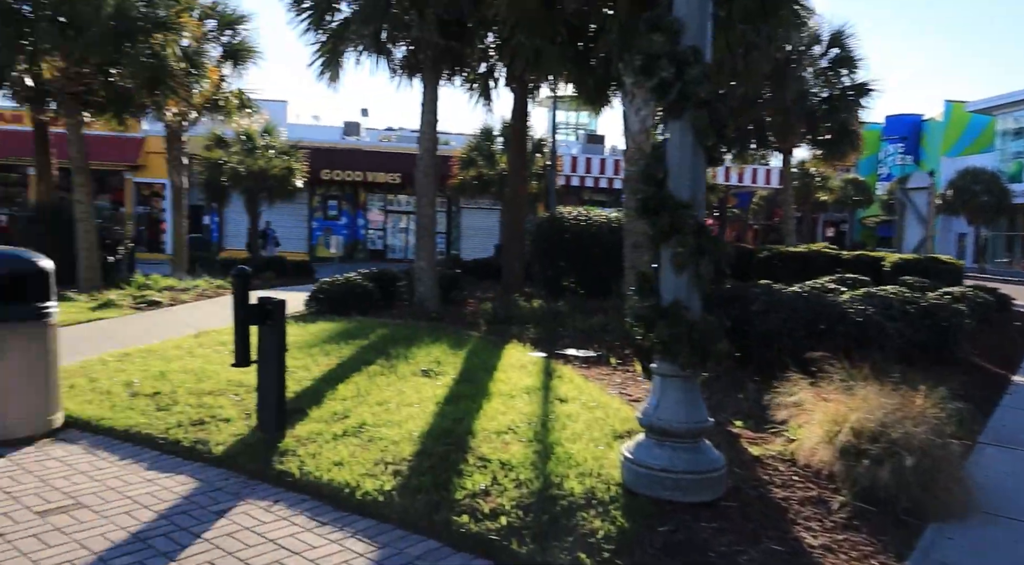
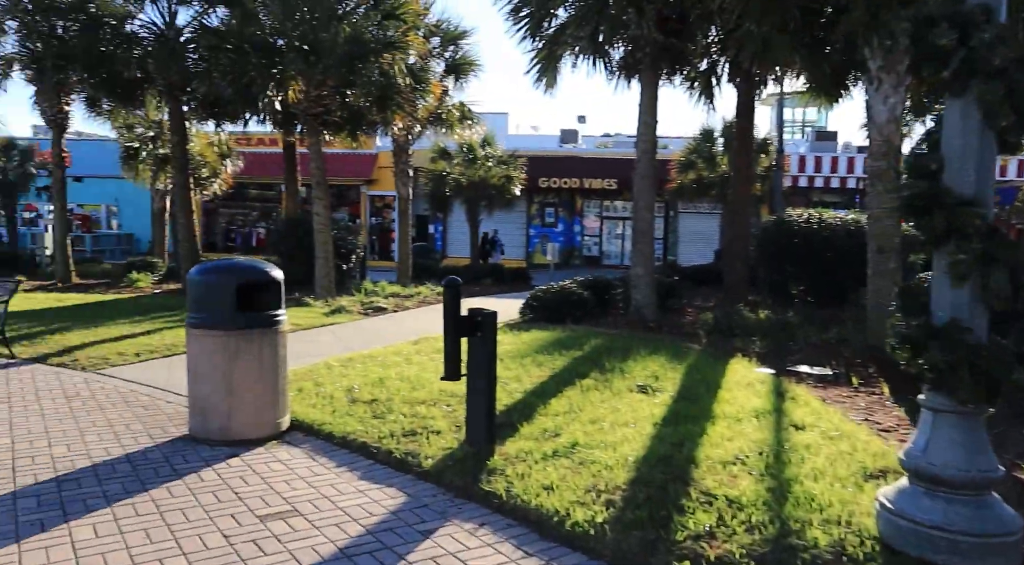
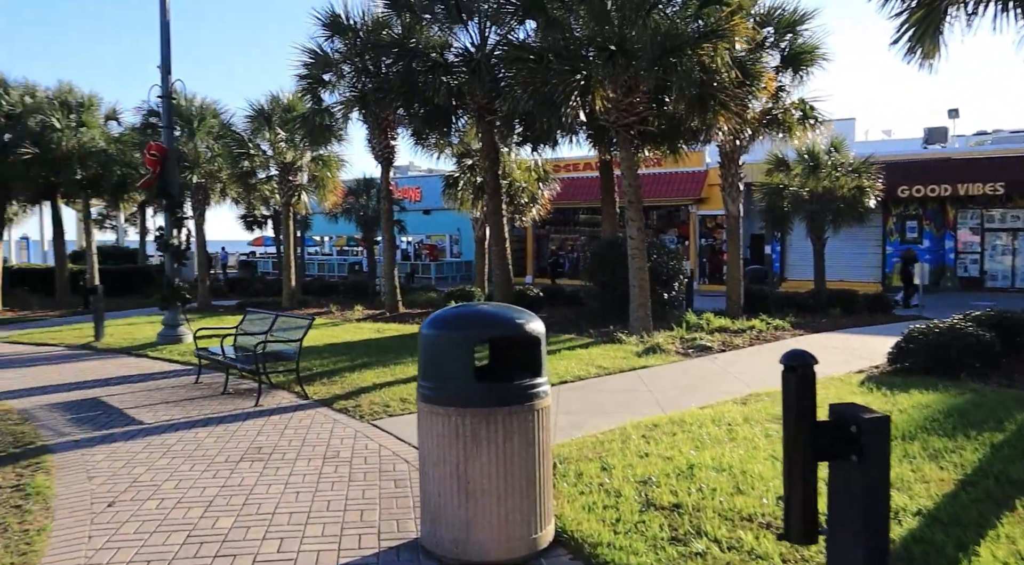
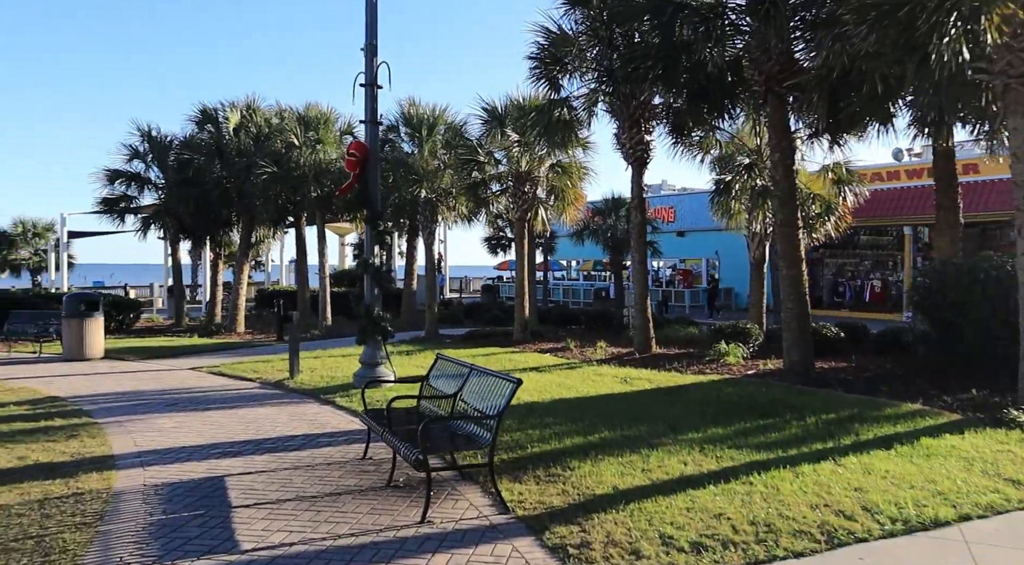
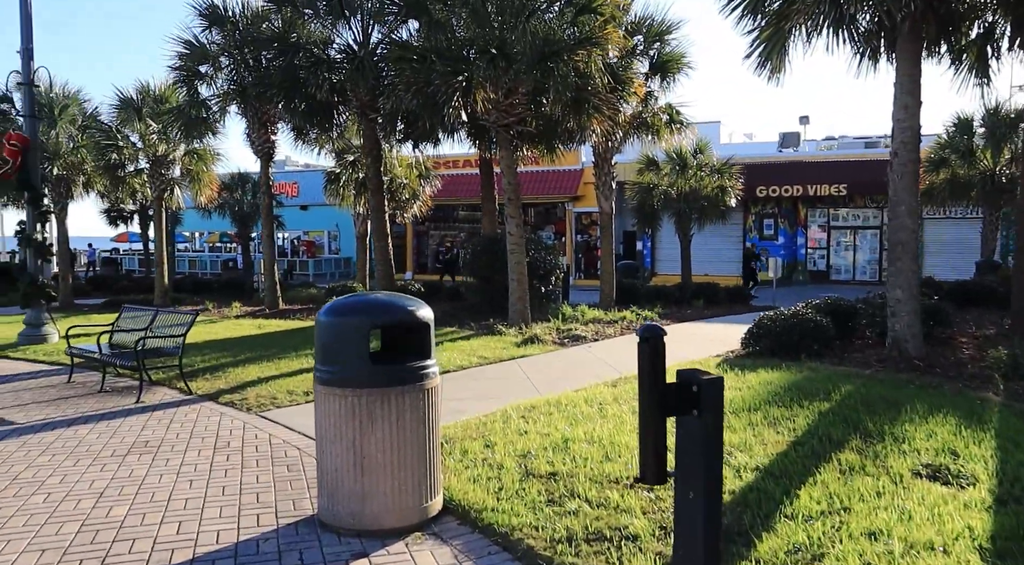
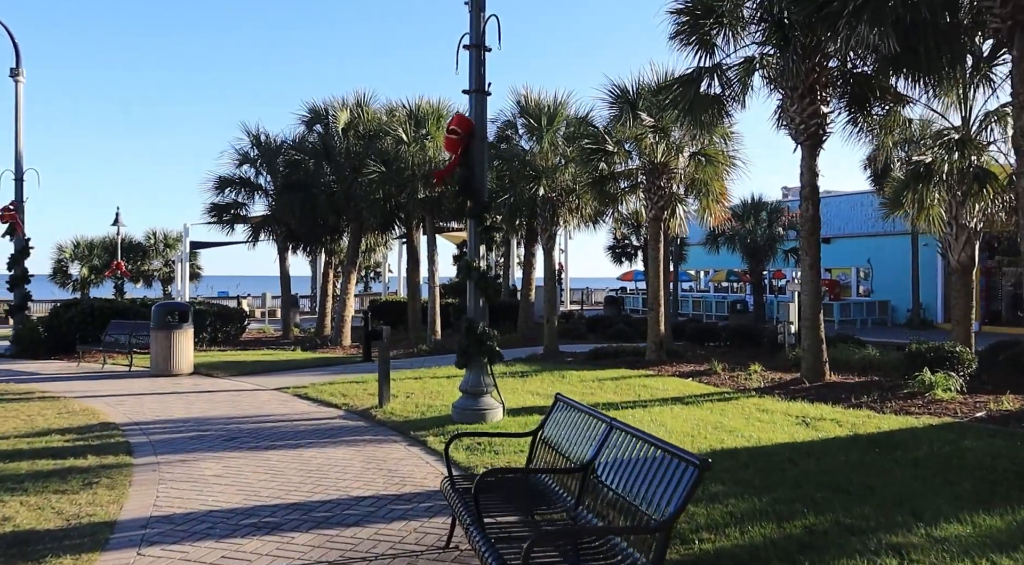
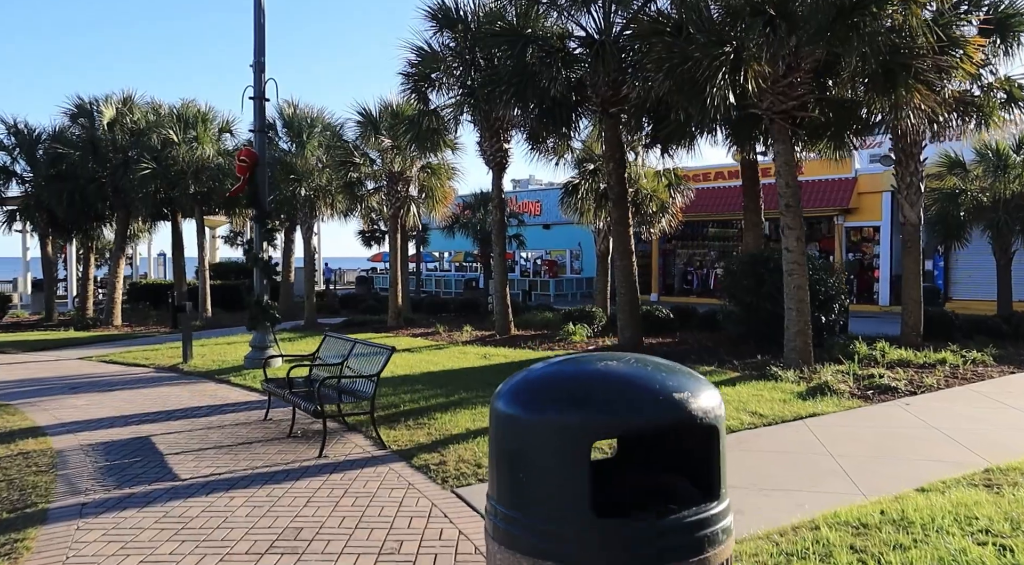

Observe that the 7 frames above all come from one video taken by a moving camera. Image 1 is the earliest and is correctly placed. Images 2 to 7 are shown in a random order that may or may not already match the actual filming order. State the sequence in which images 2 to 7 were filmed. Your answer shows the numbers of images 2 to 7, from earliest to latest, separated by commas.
2, 5, 3, 7, 4, 6
